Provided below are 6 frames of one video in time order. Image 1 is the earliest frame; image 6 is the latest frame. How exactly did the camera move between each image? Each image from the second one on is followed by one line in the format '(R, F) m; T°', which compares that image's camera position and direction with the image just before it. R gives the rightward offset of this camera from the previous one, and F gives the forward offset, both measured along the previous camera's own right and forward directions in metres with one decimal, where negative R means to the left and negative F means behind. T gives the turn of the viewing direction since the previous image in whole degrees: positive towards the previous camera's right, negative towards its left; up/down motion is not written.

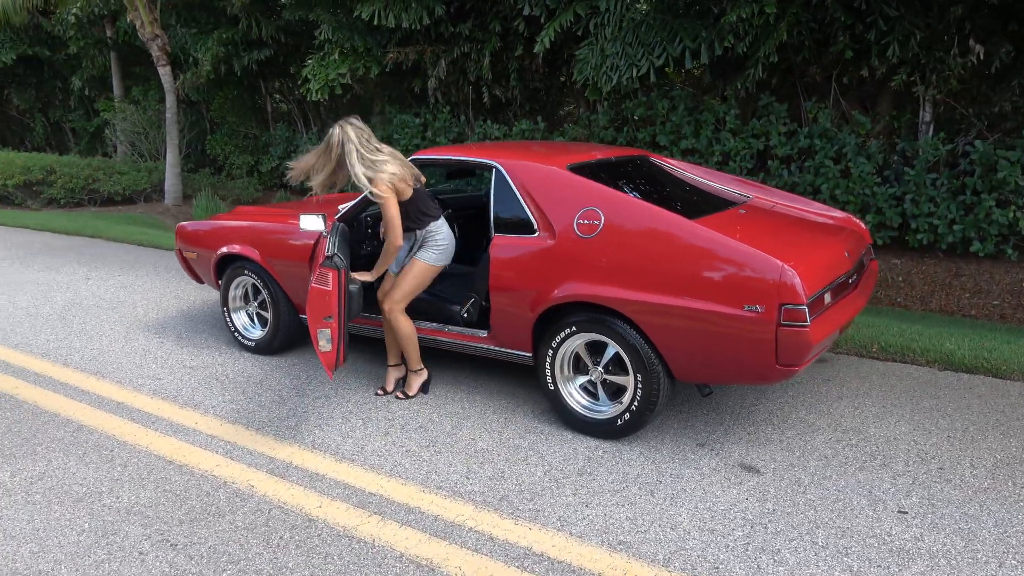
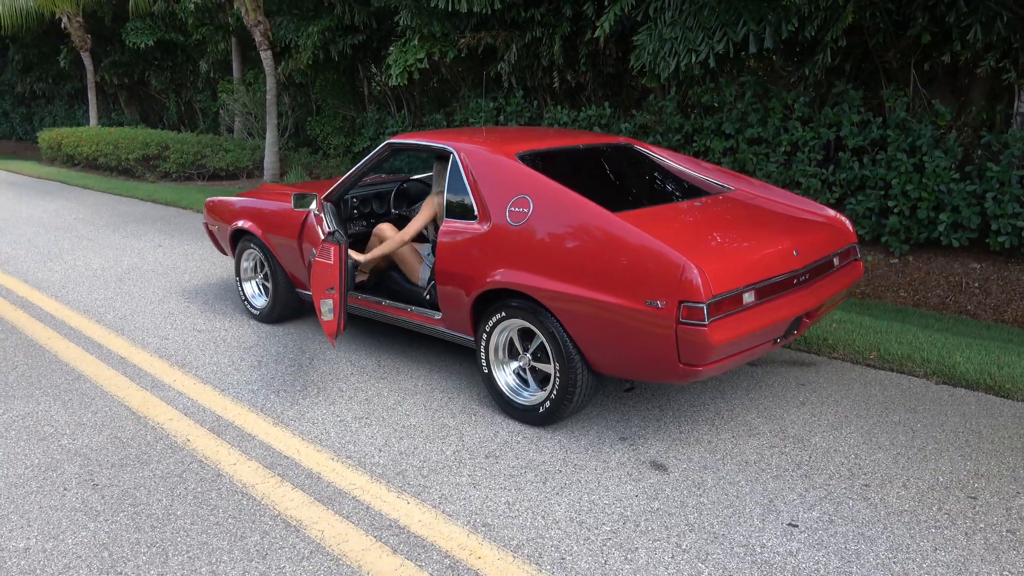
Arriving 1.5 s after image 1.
(+1.0, 0.0) m; -10°
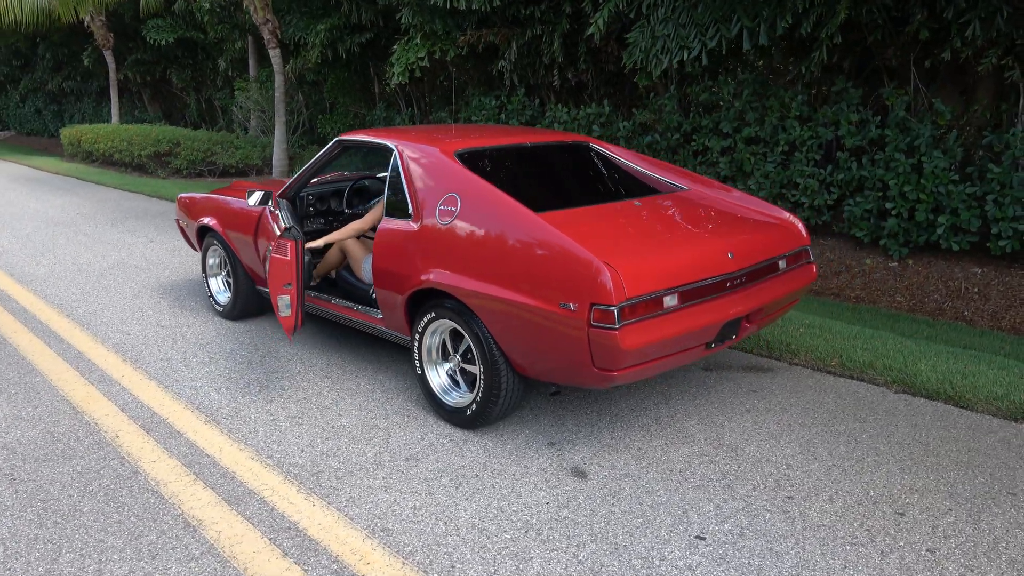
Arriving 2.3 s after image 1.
(+0.5, +0.1) m; -2°
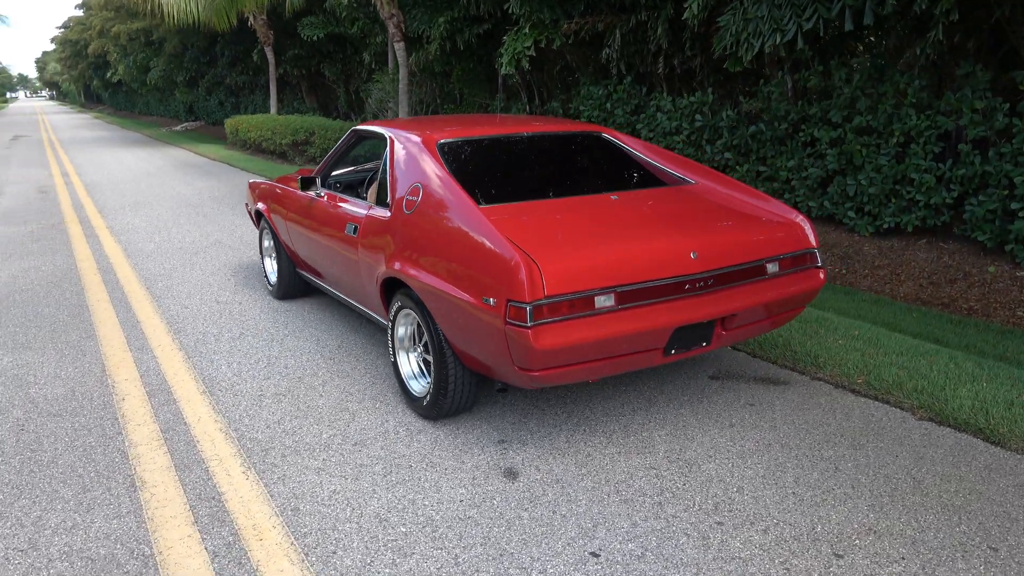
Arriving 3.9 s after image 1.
(+1.0, +0.2) m; -12°
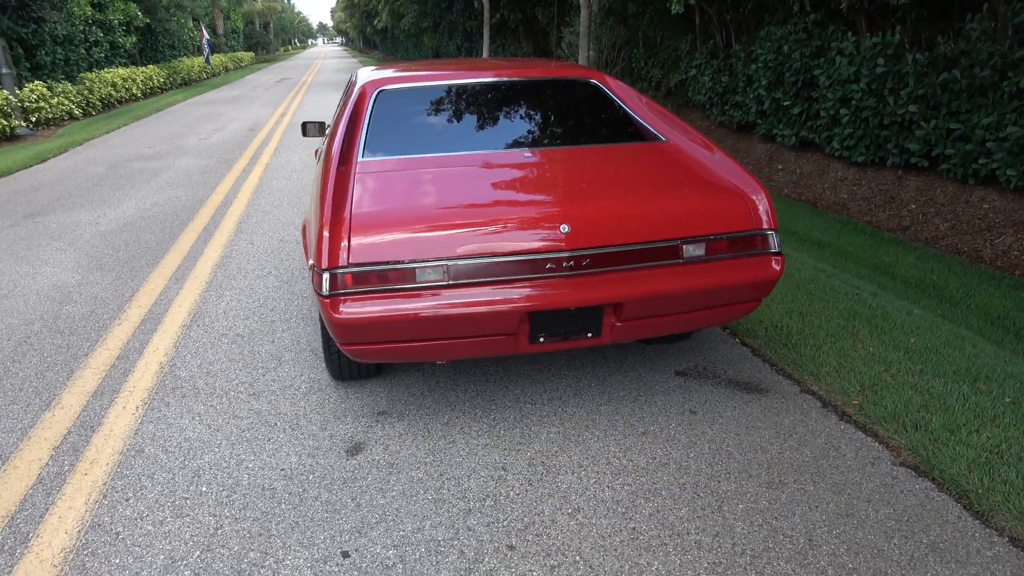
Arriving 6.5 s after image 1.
(+1.5, +0.6) m; -18°
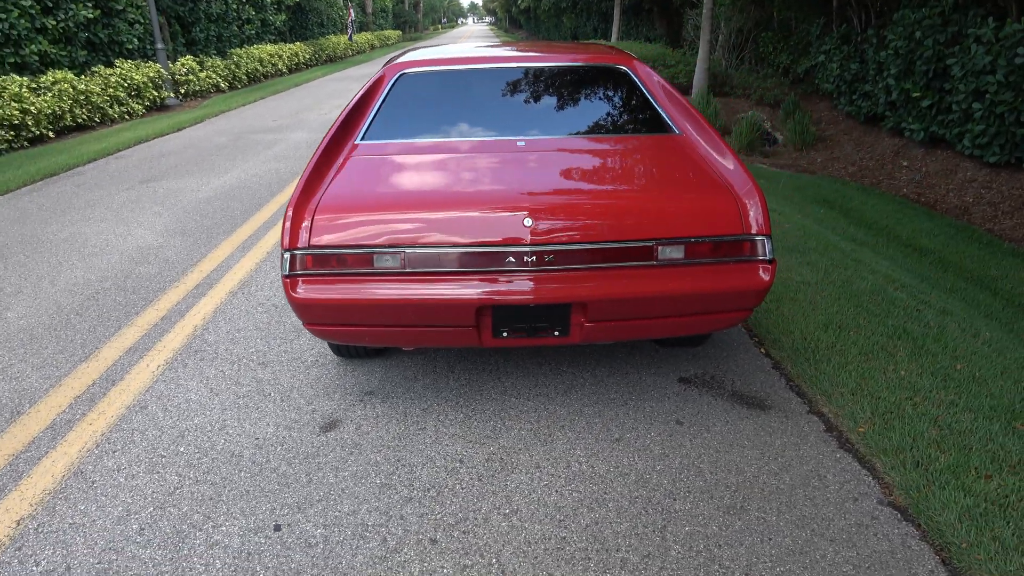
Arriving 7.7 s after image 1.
(+0.6, +0.1) m; -10°
